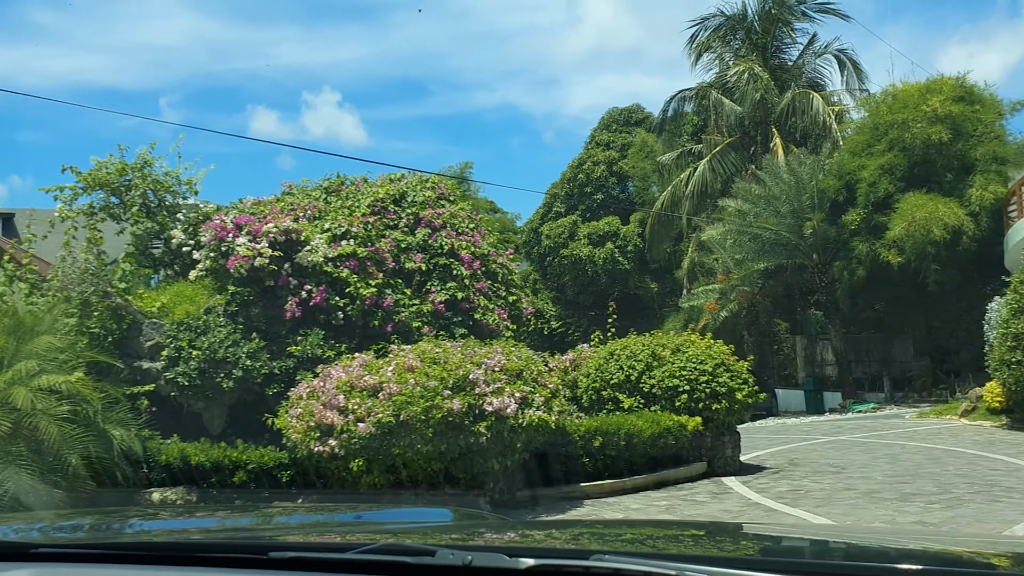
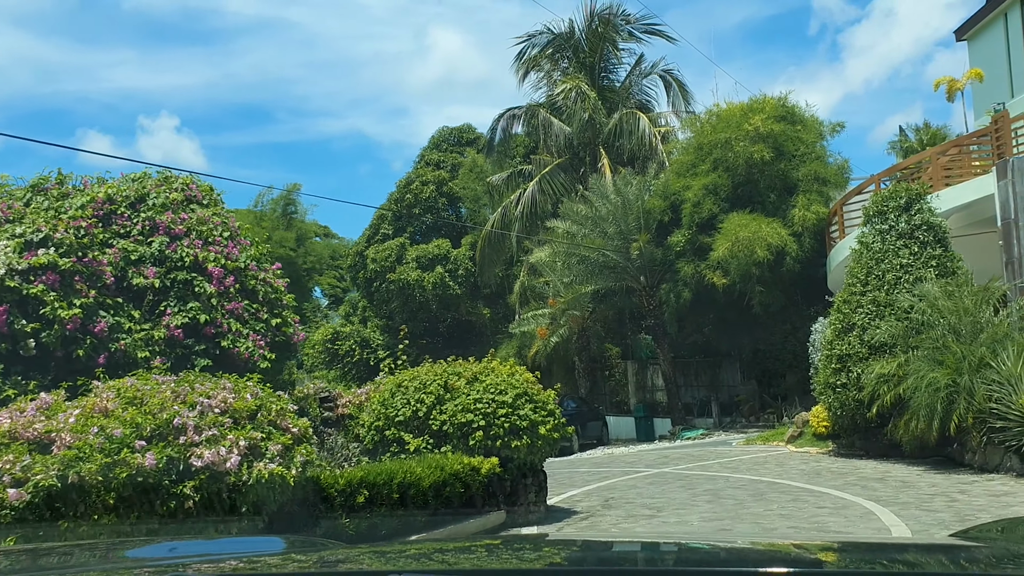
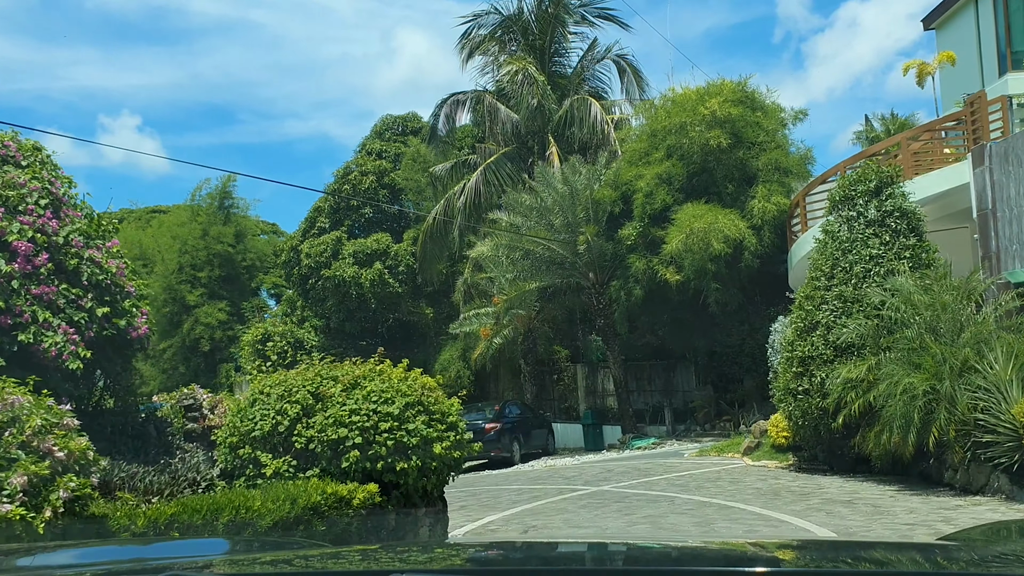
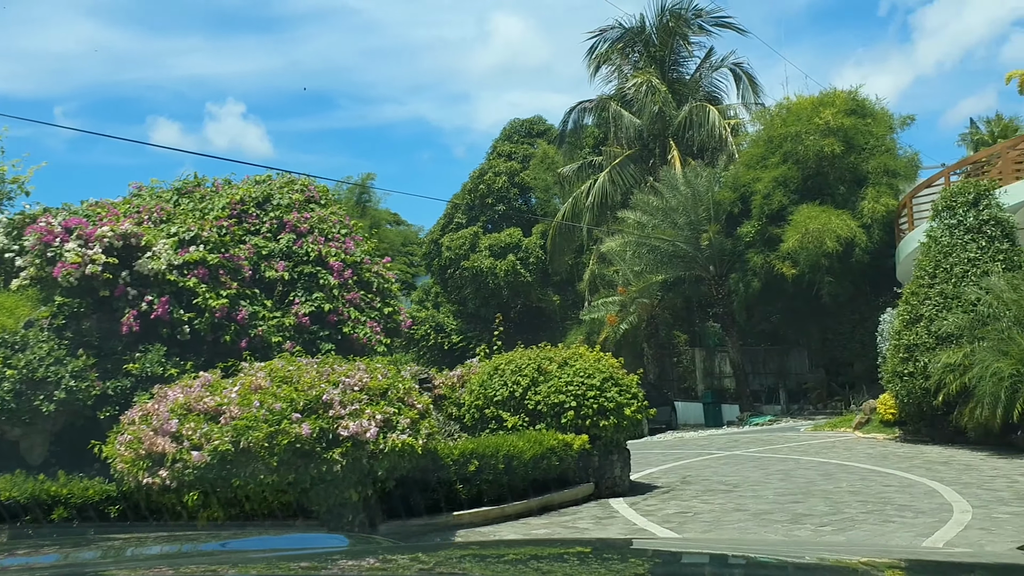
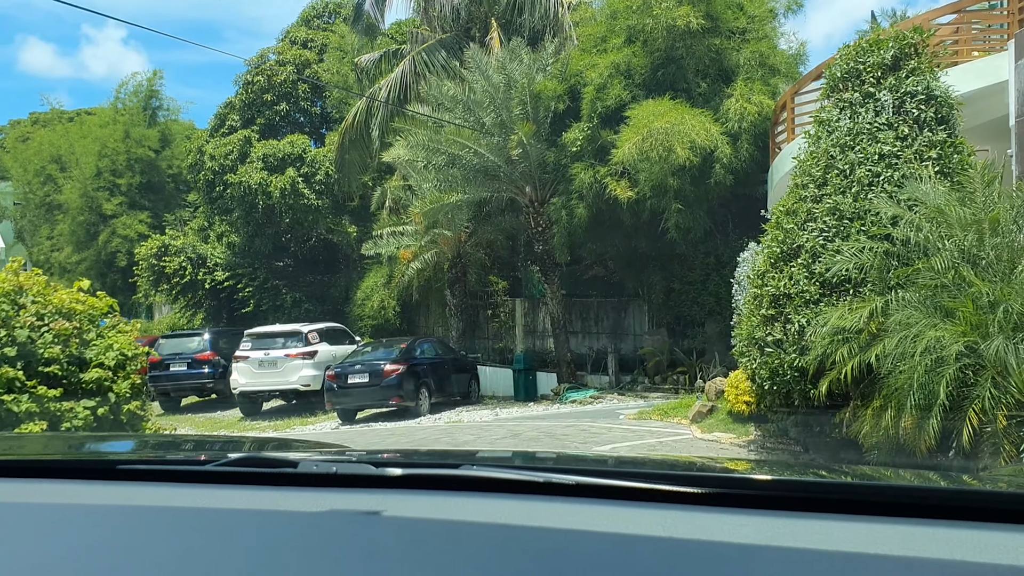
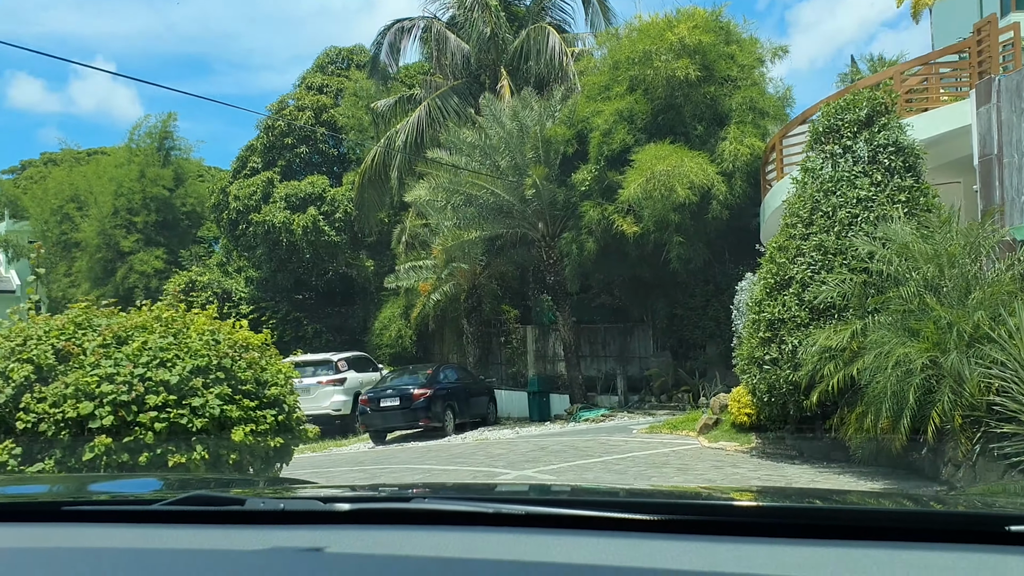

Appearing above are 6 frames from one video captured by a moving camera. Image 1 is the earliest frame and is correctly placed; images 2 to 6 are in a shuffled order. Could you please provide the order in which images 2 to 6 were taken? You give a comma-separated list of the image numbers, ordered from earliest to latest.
4, 2, 3, 6, 5
